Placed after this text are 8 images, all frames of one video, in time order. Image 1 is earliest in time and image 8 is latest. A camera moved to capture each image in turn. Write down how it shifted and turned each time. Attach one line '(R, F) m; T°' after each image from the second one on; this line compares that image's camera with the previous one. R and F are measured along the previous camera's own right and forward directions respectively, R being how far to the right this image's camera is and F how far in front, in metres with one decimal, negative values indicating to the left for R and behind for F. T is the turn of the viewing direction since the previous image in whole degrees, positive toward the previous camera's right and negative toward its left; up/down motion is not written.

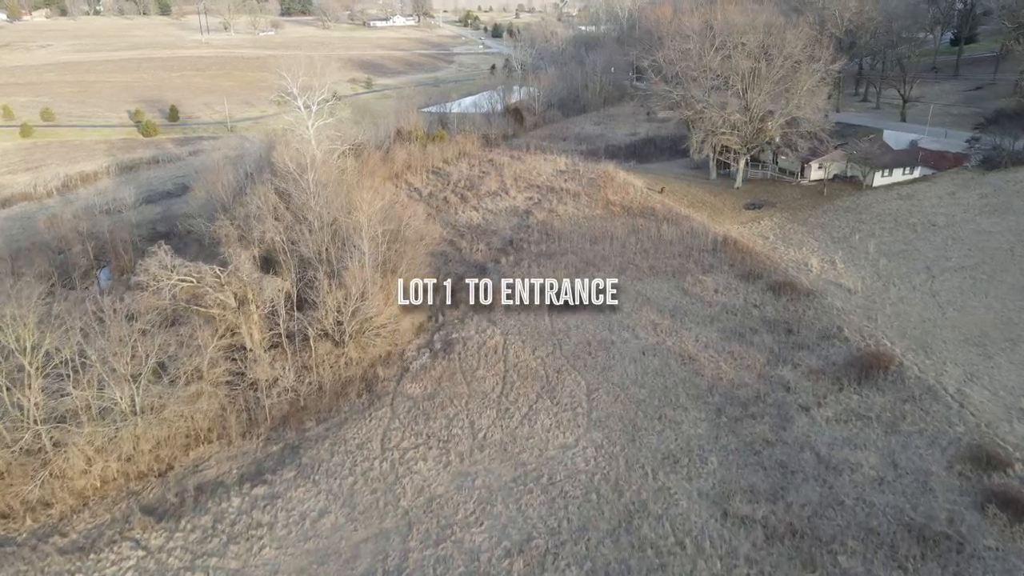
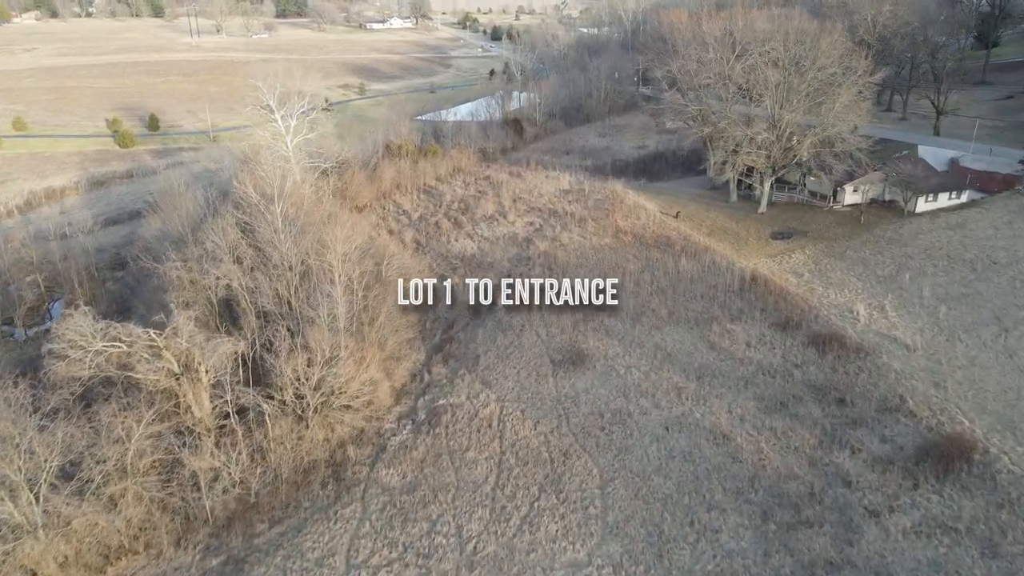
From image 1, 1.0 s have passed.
(+0.1, +4.1) m; 0°
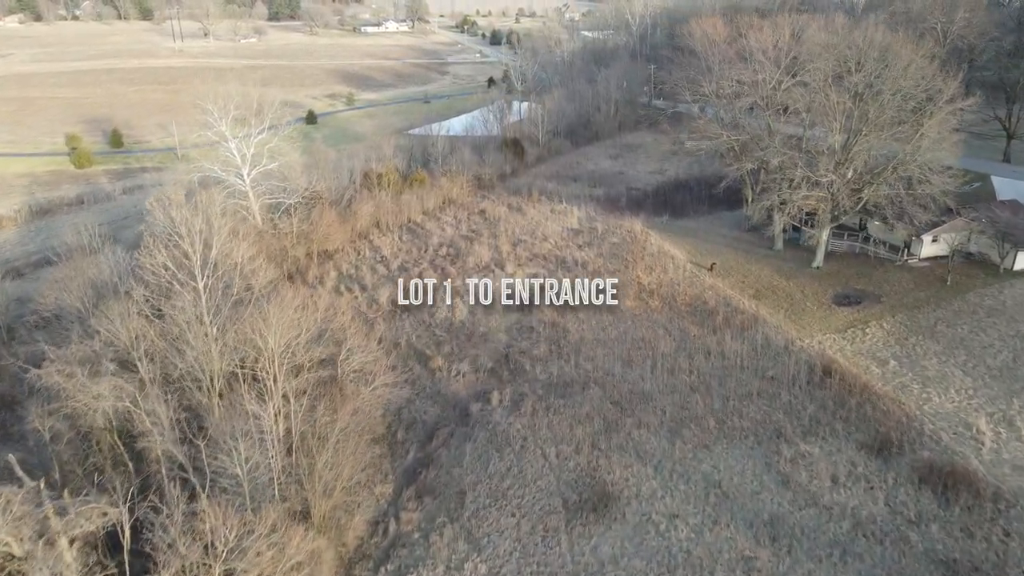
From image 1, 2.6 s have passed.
(0.0, +6.6) m; 0°
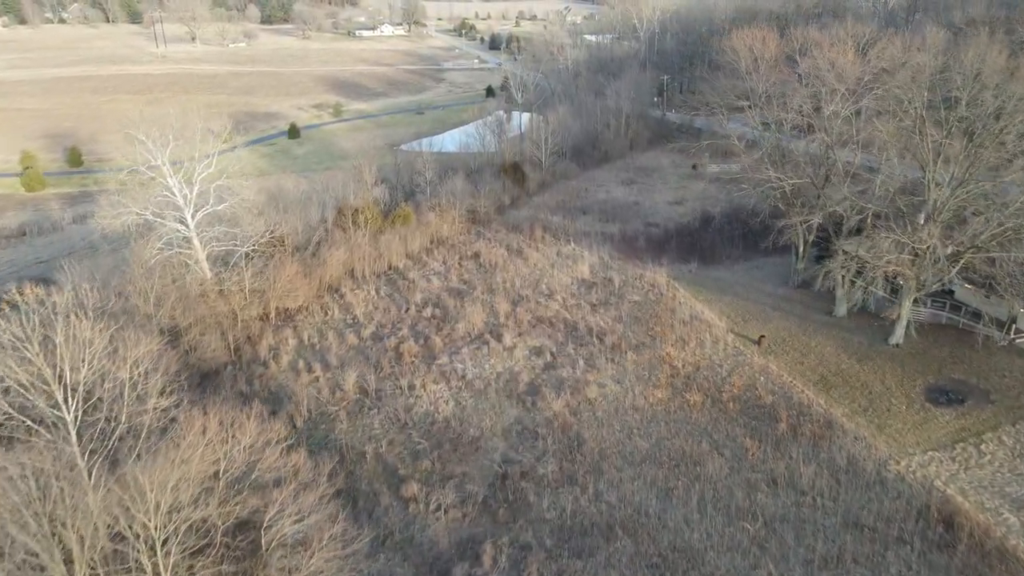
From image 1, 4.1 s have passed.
(0.0, +6.0) m; 0°
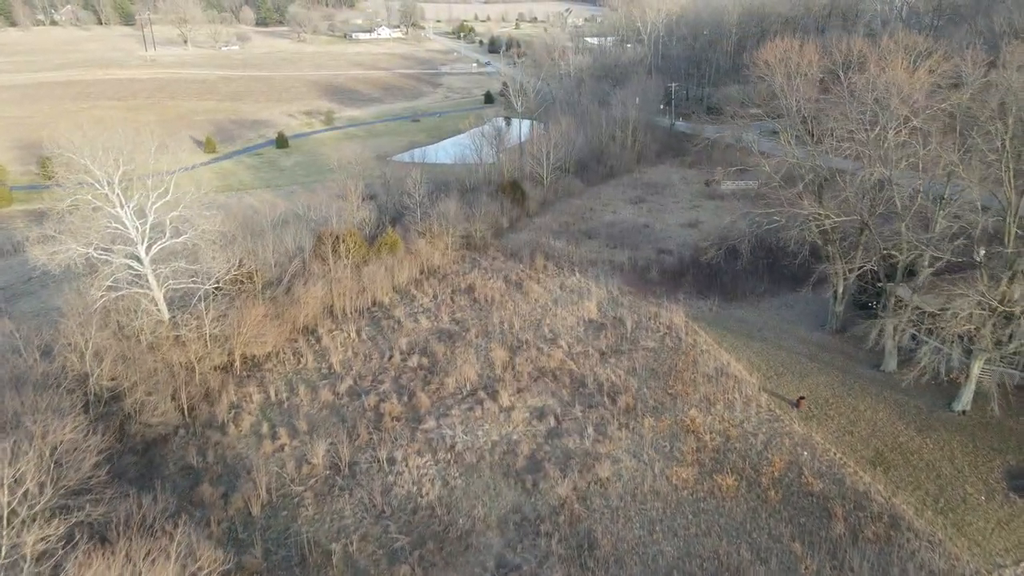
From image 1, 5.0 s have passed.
(+0.1, +3.4) m; 0°
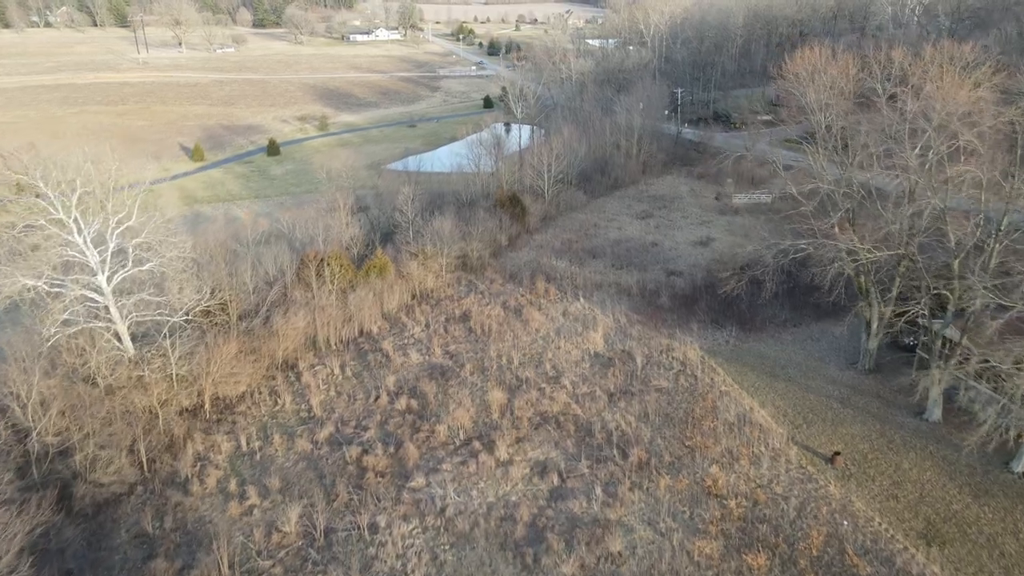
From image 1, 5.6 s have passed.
(0.0, +2.3) m; 0°
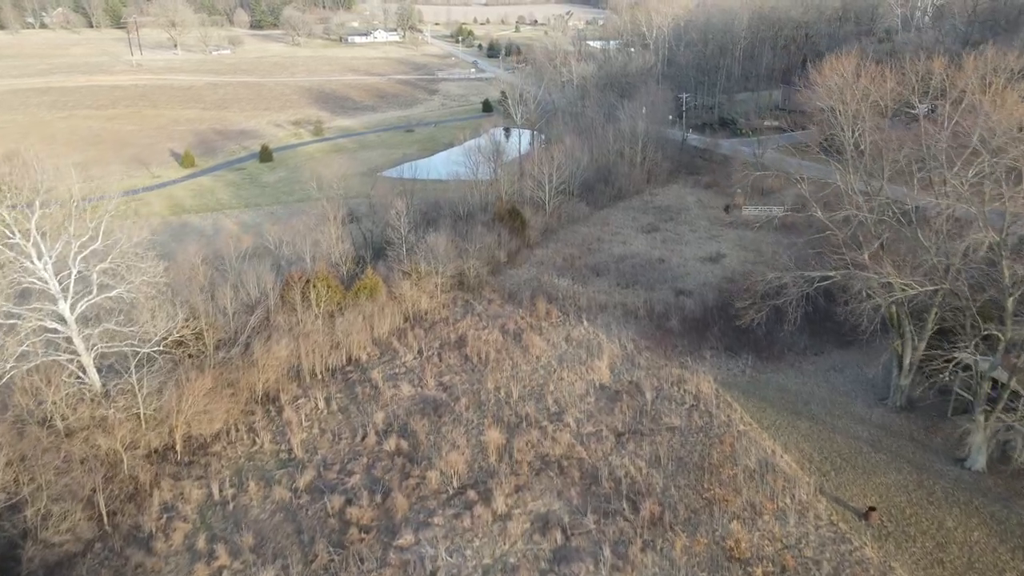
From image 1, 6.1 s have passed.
(0.0, +1.8) m; 0°
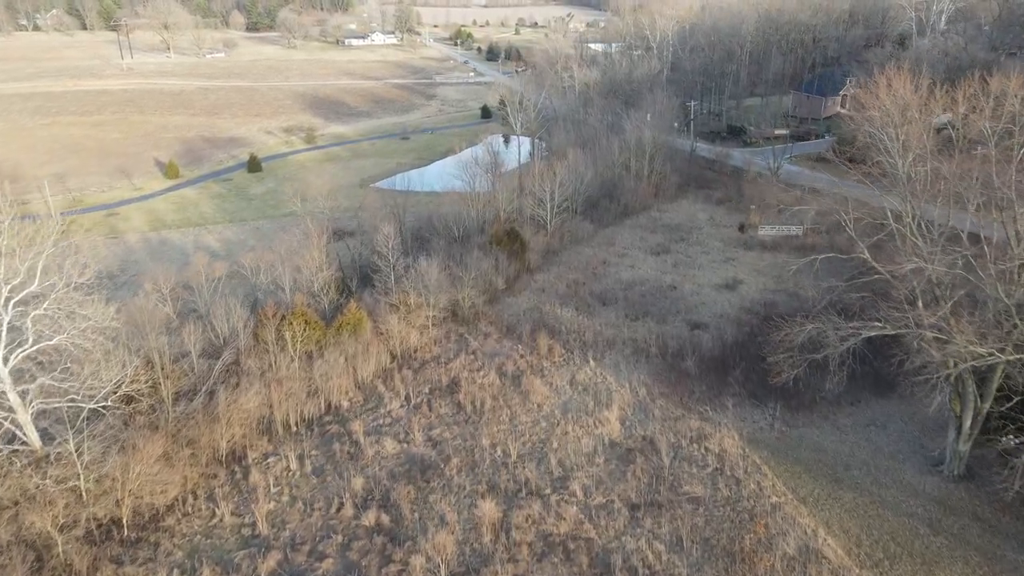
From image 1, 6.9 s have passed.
(0.0, +2.7) m; 0°
